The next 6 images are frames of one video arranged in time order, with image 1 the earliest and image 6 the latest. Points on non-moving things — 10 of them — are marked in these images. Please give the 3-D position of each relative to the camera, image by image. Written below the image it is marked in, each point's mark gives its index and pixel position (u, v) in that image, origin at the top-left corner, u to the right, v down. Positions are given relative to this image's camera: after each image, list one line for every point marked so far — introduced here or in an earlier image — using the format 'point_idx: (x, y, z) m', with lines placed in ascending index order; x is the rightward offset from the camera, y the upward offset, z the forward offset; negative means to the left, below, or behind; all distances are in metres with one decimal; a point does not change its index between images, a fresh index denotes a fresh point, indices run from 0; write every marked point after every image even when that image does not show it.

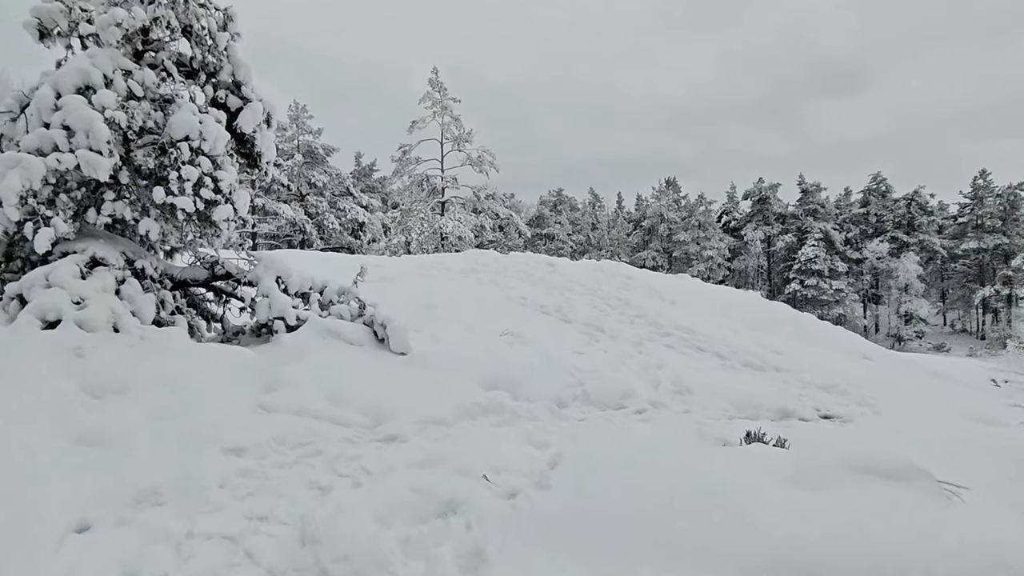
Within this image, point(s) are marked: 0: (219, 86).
0: (-2.1, +1.4, +5.3) m
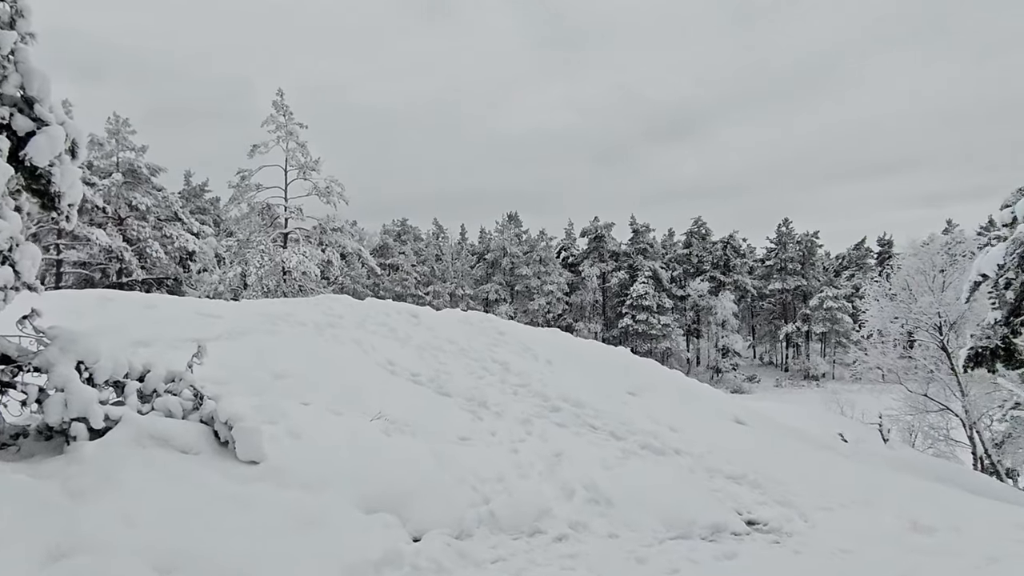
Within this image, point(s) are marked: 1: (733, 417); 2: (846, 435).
0: (-2.7, +1.0, +3.9) m
1: (+2.8, -1.6, +9.3) m
2: (+5.2, -2.3, +11.6) m
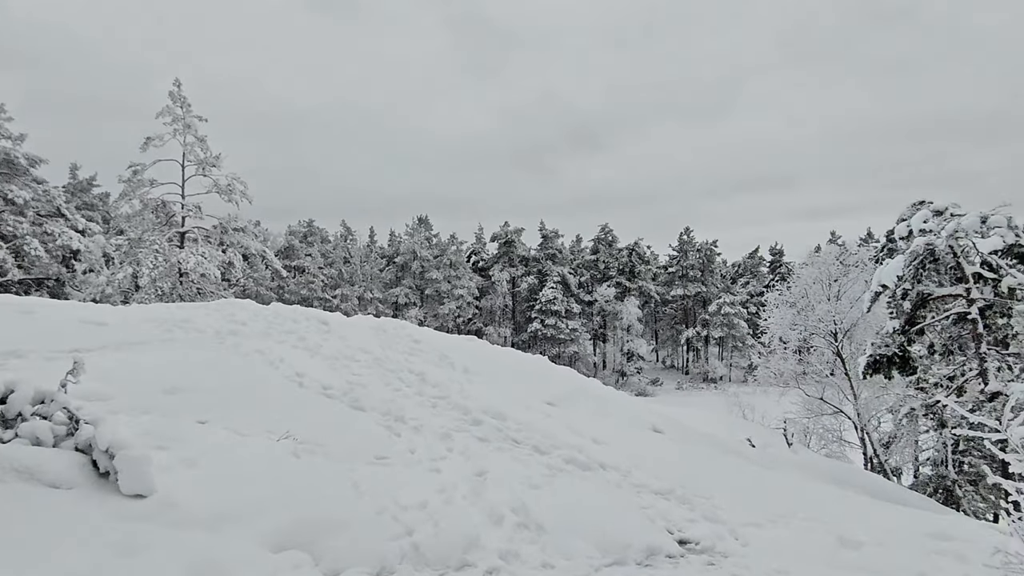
0: (-3.0, +1.0, +3.2) m
1: (+1.7, -1.7, +9.2) m
2: (+3.9, -2.5, +11.9) m
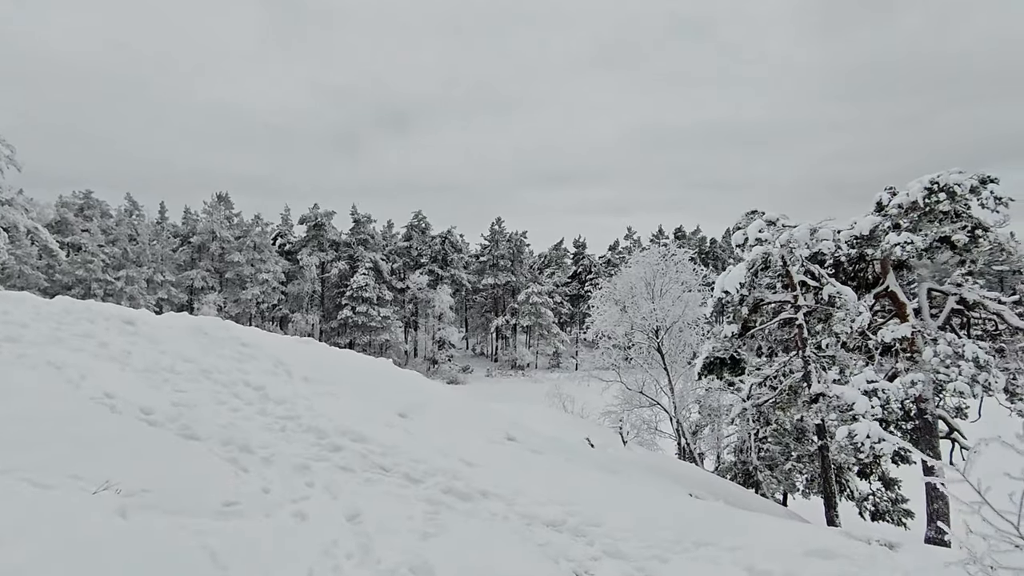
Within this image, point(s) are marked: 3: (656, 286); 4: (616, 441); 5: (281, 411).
0: (-3.1, +0.9, +1.8) m
1: (-0.1, -1.7, +8.8) m
2: (+1.3, -2.5, +12.0) m
3: (+3.8, +0.1, +19.3) m
4: (+1.8, -2.6, +12.6) m
5: (-1.9, -1.0, +6.2) m
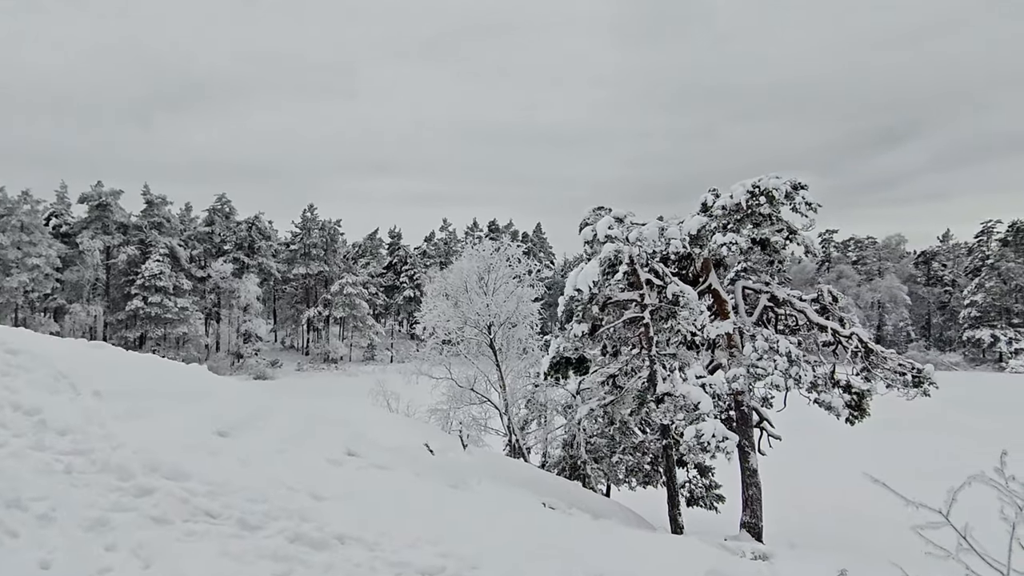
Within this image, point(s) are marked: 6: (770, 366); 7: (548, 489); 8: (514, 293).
0: (-2.9, +0.9, +0.2) m
1: (-1.8, -1.7, +7.8) m
2: (-1.3, -2.4, +11.2) m
3: (-0.6, +0.2, +18.9) m
4: (-0.9, -2.5, +11.9) m
5: (-2.9, -1.0, +4.8) m
6: (+4.6, -1.4, +13.2) m
7: (+0.5, -2.8, +10.1) m
8: (0.0, -0.1, +19.0) m
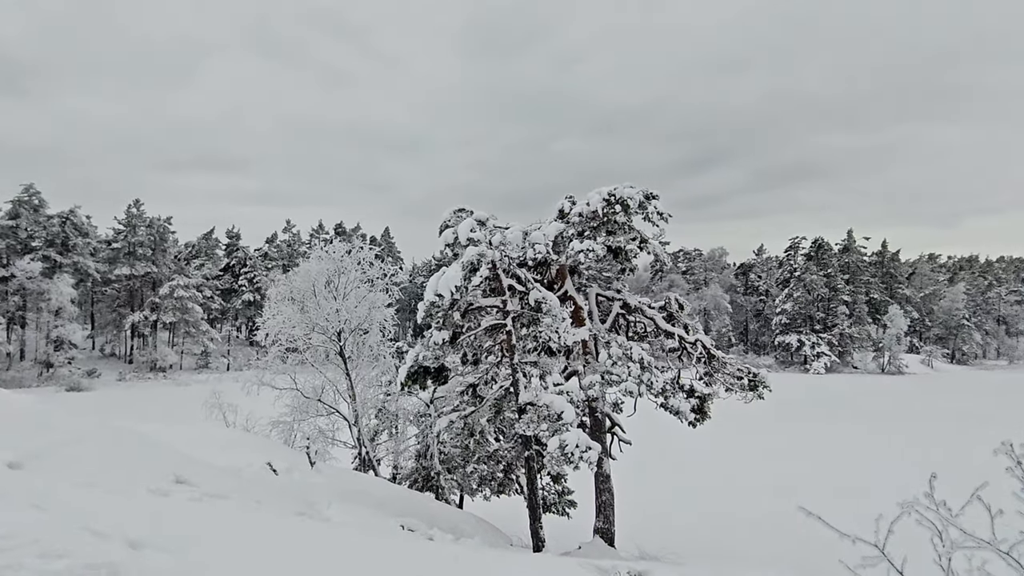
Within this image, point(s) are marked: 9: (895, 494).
0: (-2.7, +0.9, -0.9) m
1: (-3.2, -1.7, +6.8) m
2: (-3.3, -2.5, +10.2) m
3: (-4.2, +0.1, +17.9) m
4: (-3.1, -2.6, +11.0) m
5: (-3.6, -1.0, +3.6) m
6: (+2.0, -1.5, +13.3) m
7: (-1.4, -2.9, +9.5) m
8: (-3.6, -0.2, +18.1) m
9: (+10.4, -5.9, +20.0) m
